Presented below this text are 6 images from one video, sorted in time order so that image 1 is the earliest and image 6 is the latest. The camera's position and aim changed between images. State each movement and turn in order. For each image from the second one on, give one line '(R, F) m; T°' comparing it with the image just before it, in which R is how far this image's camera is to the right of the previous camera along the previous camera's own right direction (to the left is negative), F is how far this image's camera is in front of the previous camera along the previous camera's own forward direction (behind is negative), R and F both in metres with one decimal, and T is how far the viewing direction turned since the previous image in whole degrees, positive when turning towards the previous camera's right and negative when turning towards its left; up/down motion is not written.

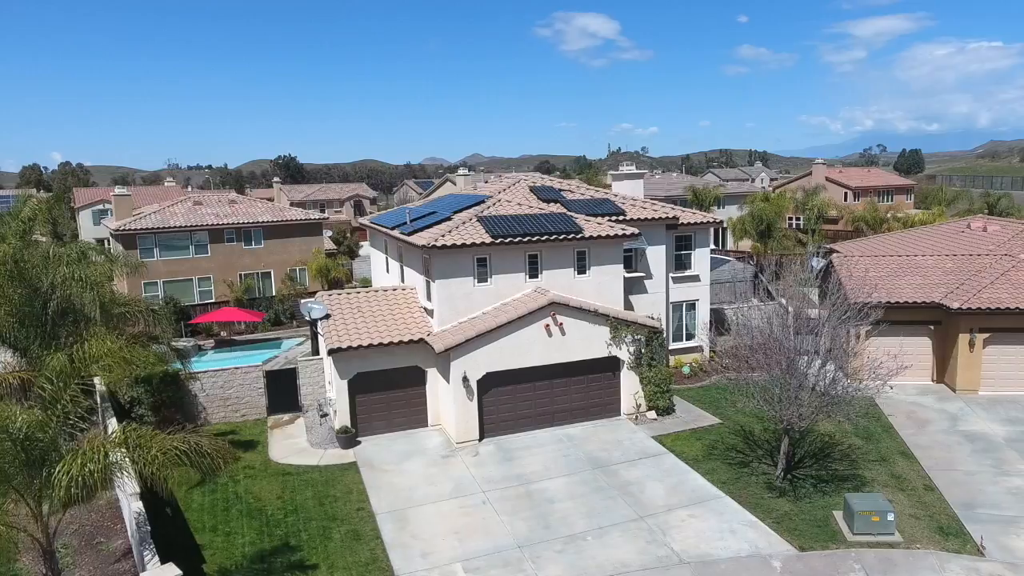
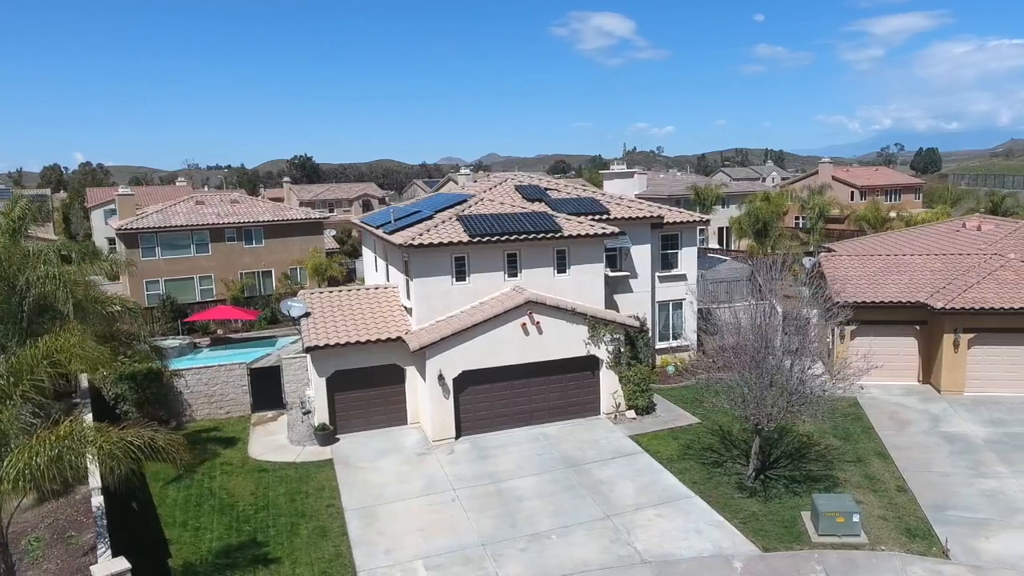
(+1.1, 0.0) m; -1°
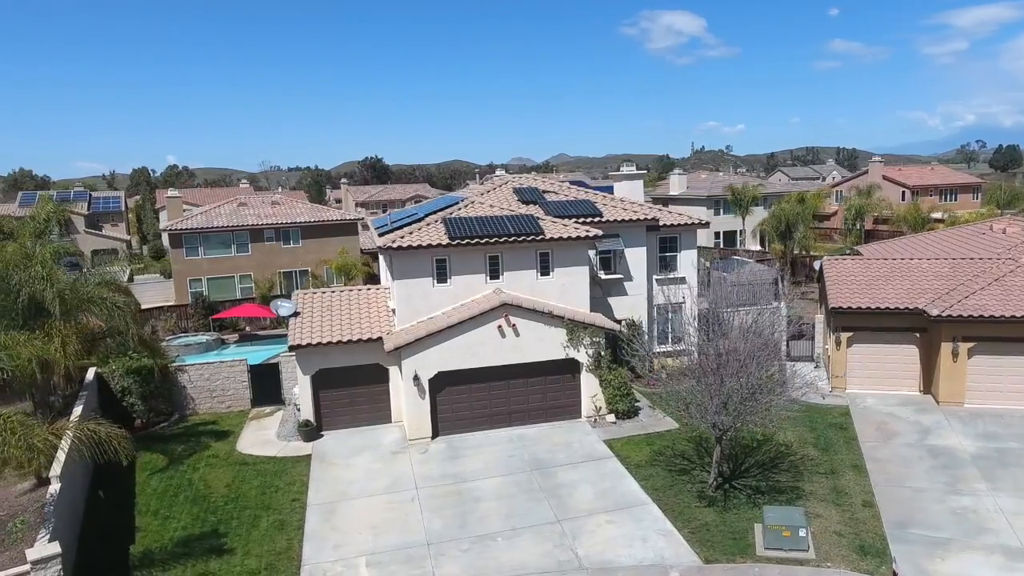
(+2.4, +0.1) m; -5°
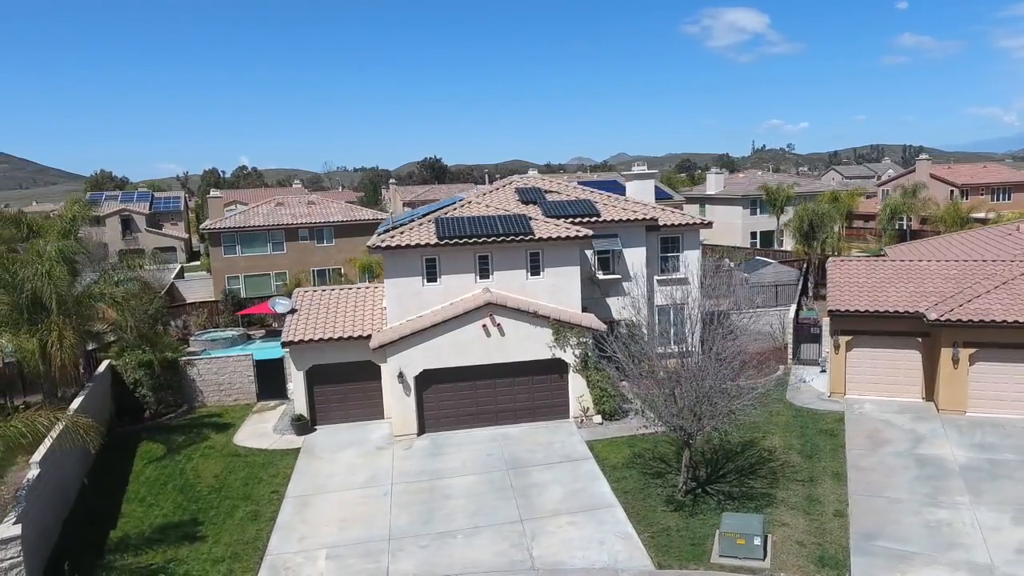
(+1.9, +0.1) m; -4°
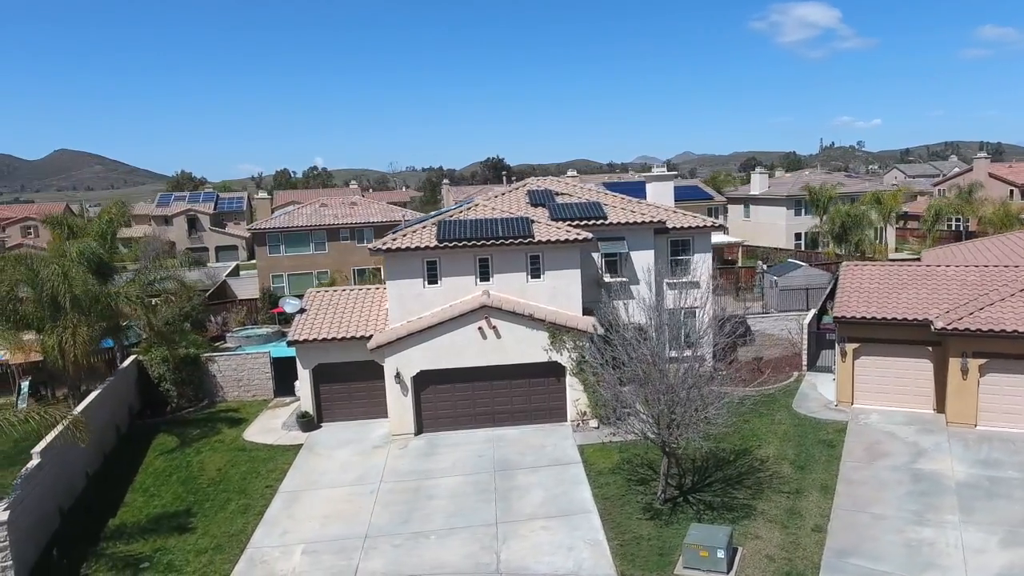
(+1.8, 0.0) m; -5°
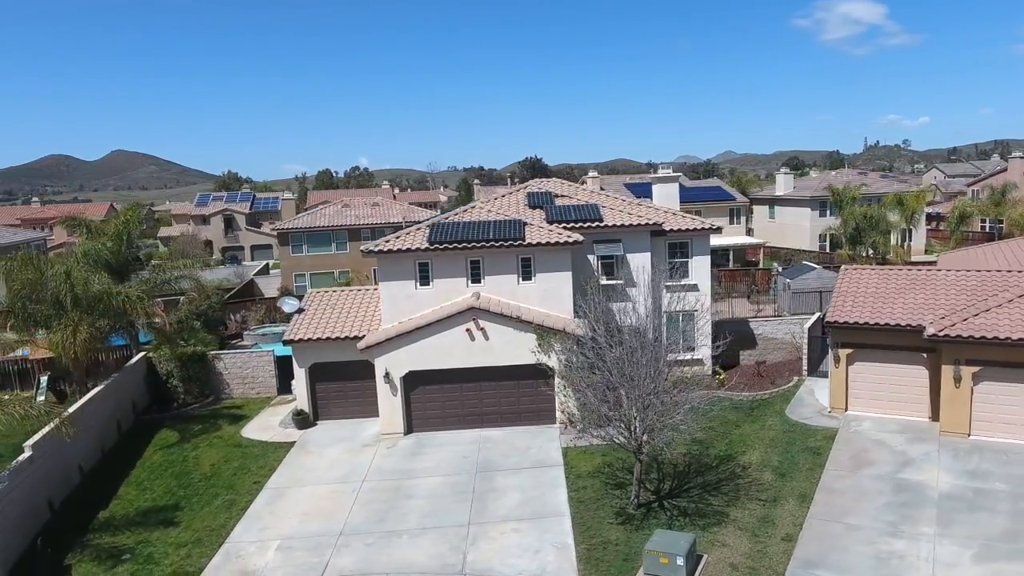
(+1.4, 0.0) m; -3°
